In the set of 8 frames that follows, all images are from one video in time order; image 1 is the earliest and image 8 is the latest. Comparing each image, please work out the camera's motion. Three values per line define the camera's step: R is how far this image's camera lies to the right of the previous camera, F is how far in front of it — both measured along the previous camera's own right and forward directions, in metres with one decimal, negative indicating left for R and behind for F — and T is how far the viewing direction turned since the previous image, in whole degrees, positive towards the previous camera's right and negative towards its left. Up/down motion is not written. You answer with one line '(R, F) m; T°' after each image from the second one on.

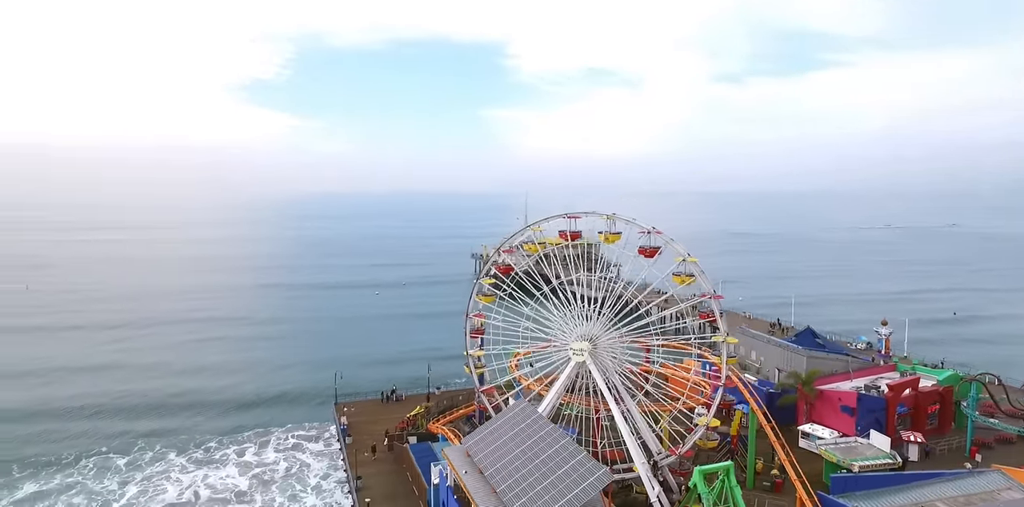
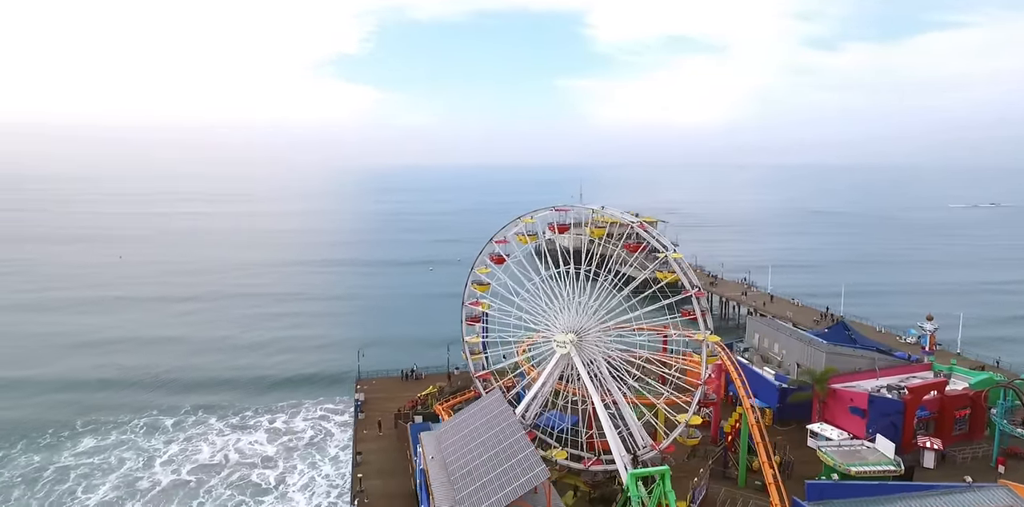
(+3.7, -0.2) m; -7°
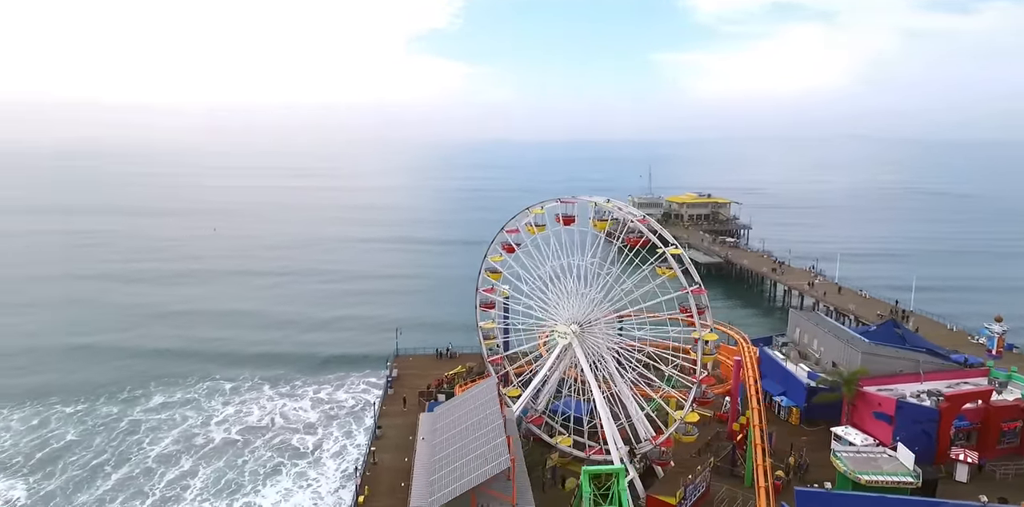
(+3.4, -0.3) m; -8°
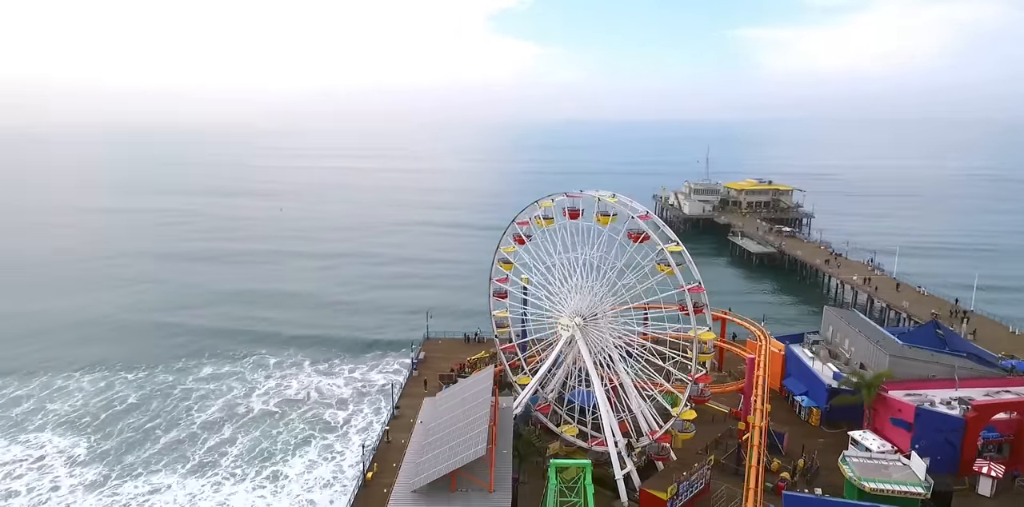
(+2.6, -0.4) m; -6°
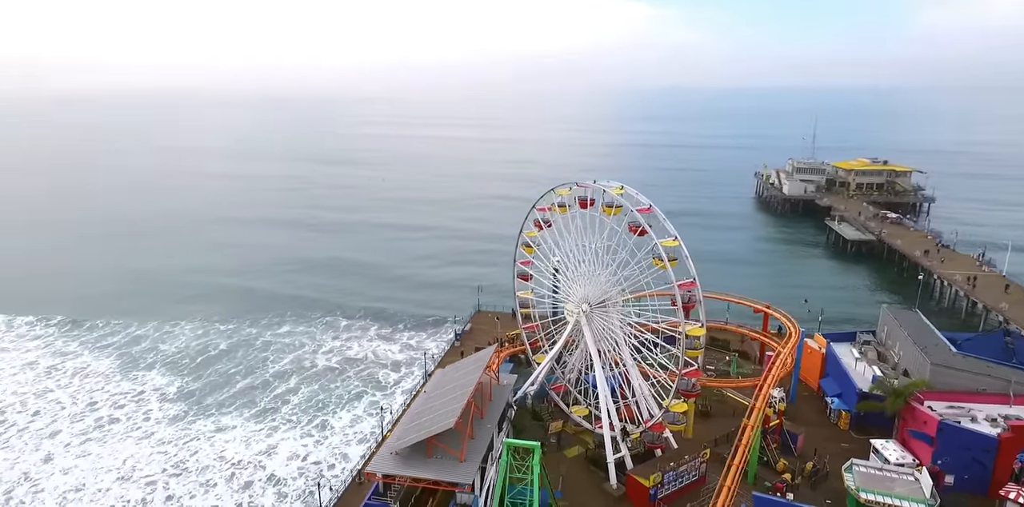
(+4.5, -0.8) m; -10°
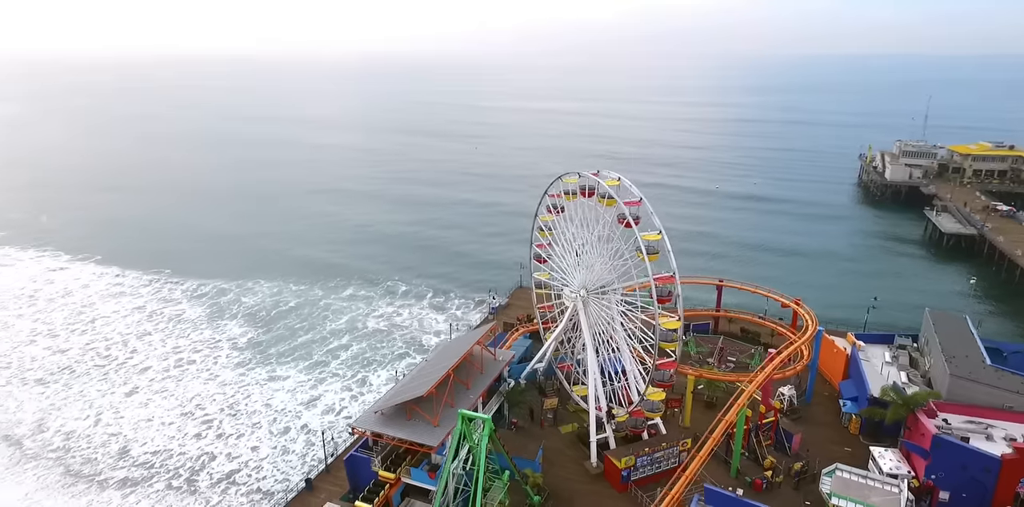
(+4.7, -1.1) m; -10°
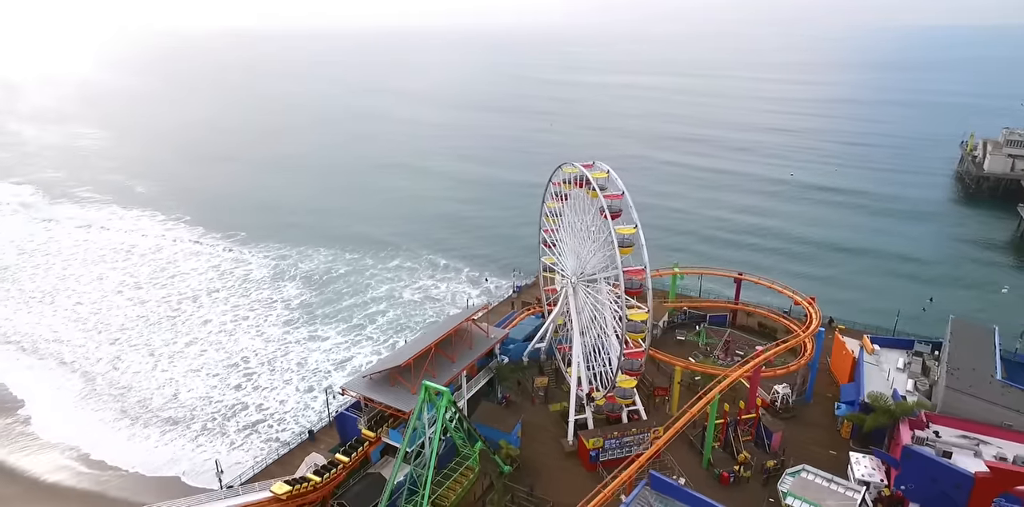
(+4.5, -1.1) m; -8°
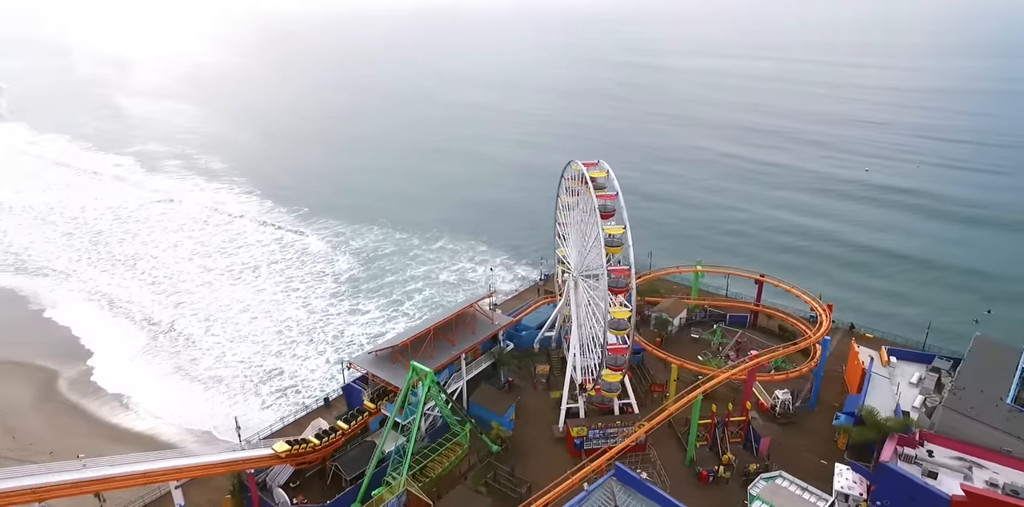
(+3.7, -1.1) m; -7°
